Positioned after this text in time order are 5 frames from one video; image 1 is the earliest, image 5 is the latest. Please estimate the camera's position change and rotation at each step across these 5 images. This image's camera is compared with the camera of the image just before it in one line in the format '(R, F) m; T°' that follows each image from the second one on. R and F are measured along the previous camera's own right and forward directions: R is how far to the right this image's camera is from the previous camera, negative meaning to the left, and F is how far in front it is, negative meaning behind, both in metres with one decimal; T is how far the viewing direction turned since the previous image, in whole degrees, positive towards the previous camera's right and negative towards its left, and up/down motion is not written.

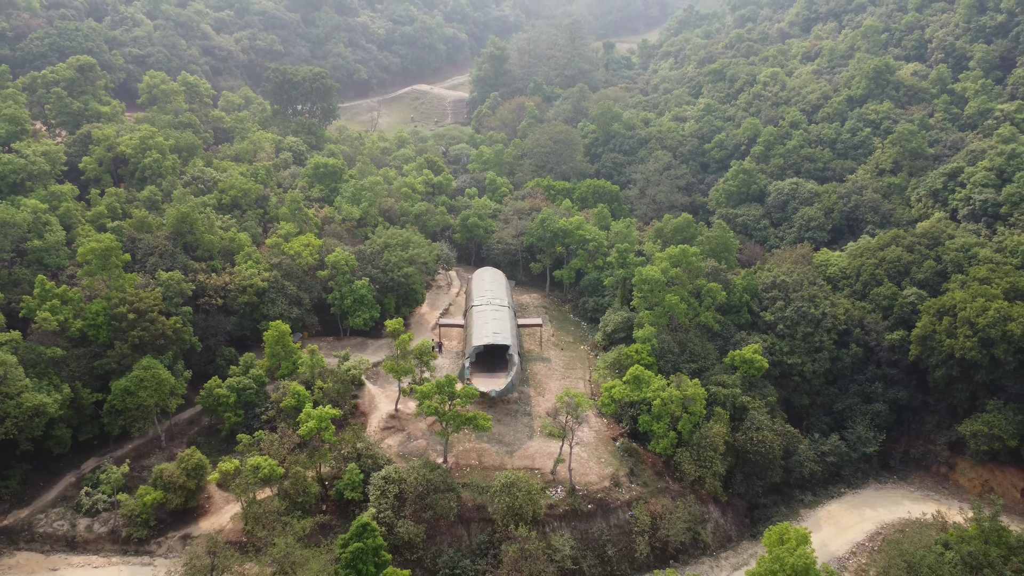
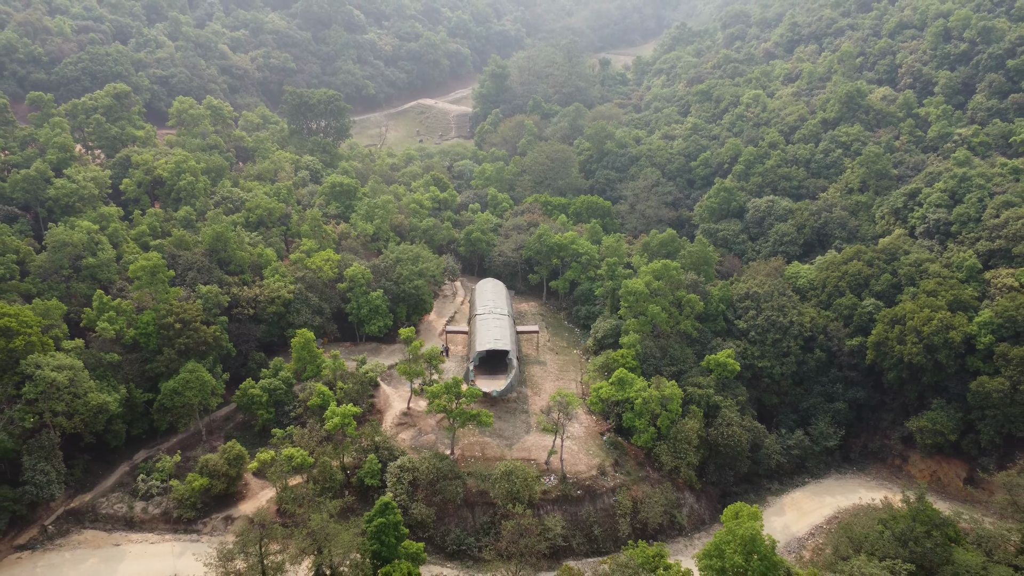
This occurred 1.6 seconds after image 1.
(+0.1, -3.0) m; 0°
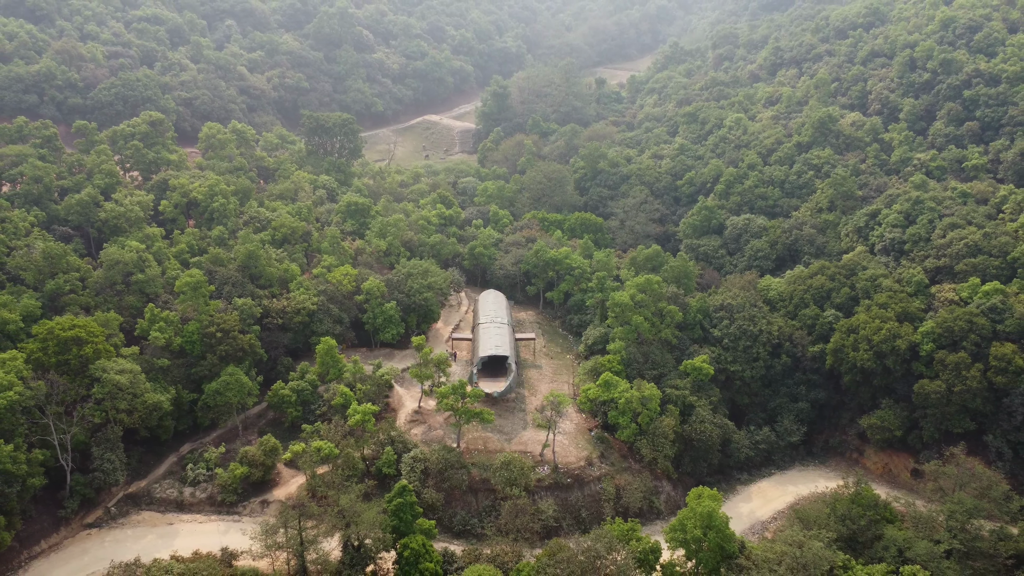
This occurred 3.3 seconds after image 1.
(+0.1, -3.5) m; 0°
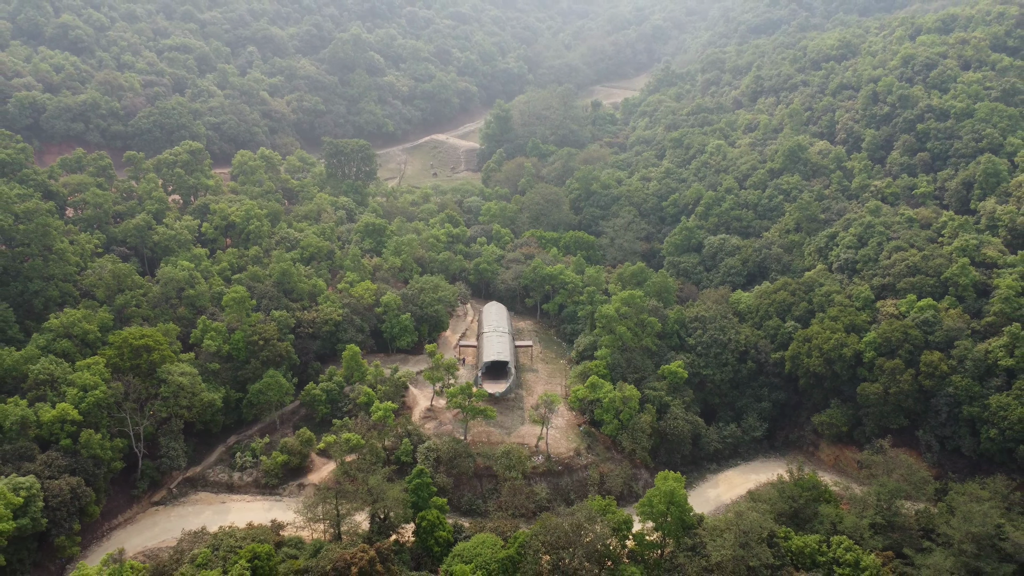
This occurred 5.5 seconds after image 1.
(+0.1, -4.7) m; 0°
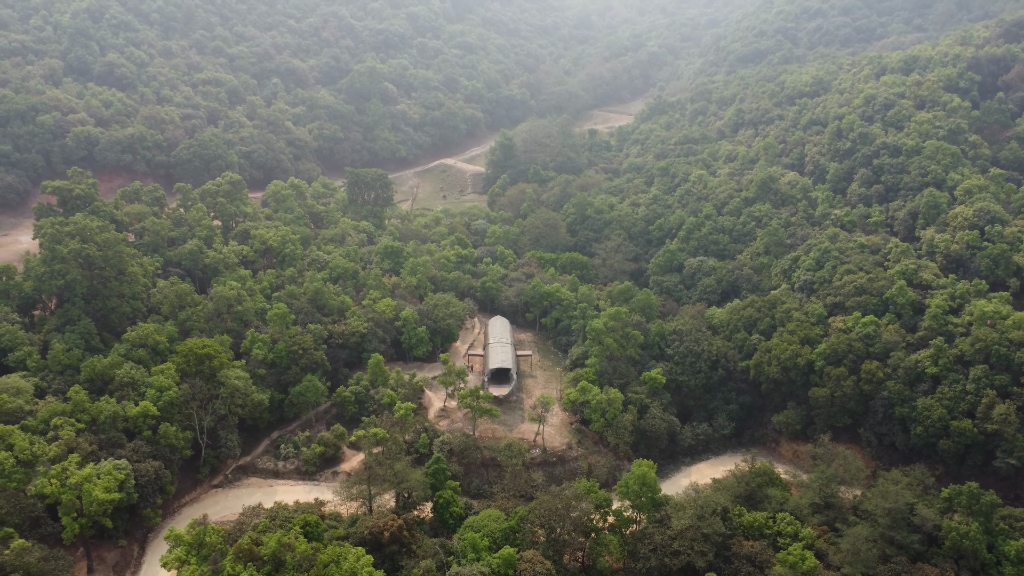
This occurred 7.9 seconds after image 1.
(+0.1, -5.7) m; 0°
